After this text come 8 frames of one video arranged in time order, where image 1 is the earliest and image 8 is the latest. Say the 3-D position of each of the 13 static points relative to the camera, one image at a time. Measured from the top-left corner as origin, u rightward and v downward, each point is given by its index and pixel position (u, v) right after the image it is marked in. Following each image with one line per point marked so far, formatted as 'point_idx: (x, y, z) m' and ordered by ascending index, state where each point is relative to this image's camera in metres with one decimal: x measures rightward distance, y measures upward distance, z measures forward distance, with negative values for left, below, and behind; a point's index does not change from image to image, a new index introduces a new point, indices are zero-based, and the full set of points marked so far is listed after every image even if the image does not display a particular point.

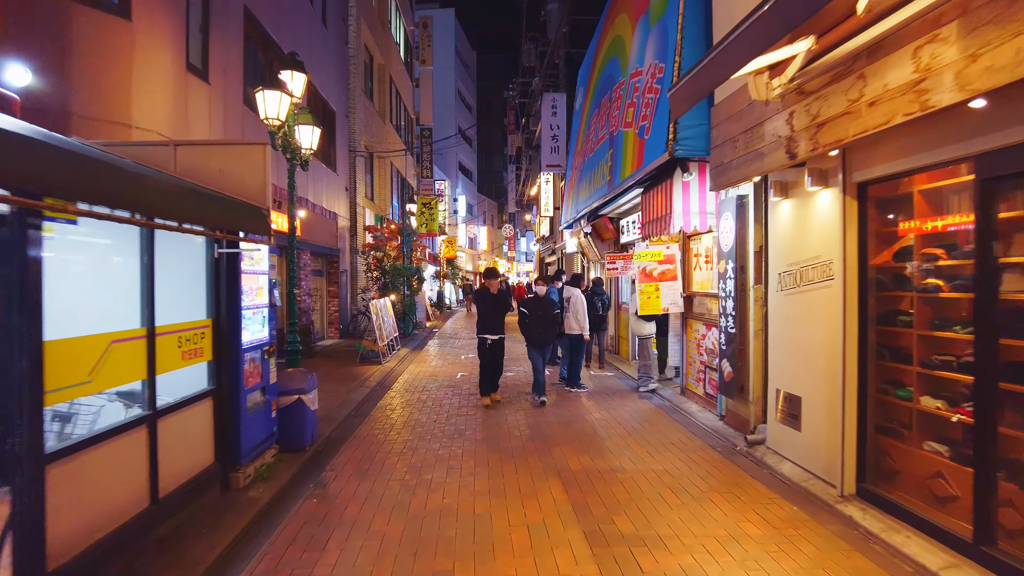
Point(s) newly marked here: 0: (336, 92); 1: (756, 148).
0: (-4.3, +4.8, +16.9) m
1: (+1.8, +1.0, +5.1) m
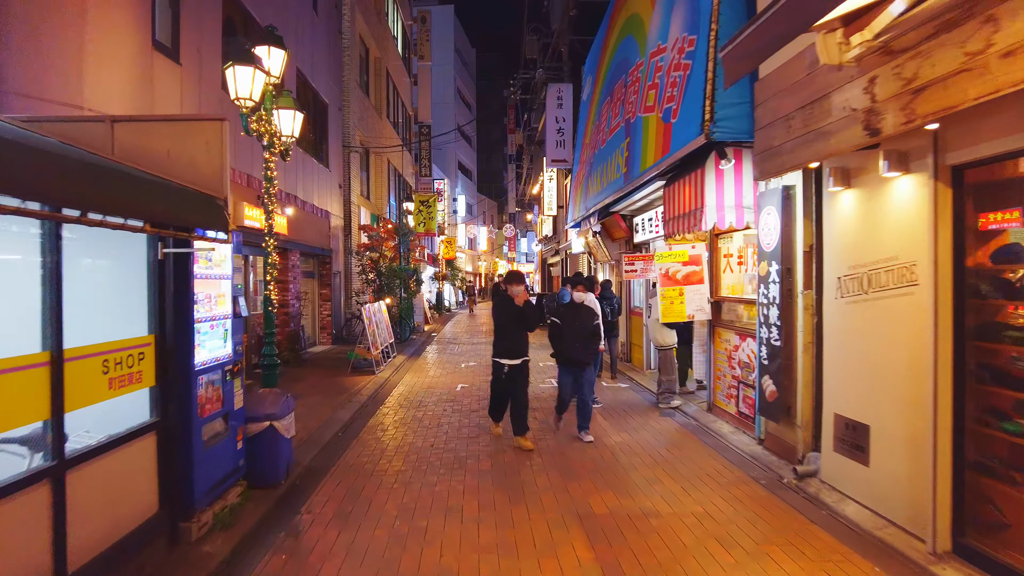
0: (-4.2, +4.7, +16.0) m
1: (+1.9, +1.0, +4.2) m
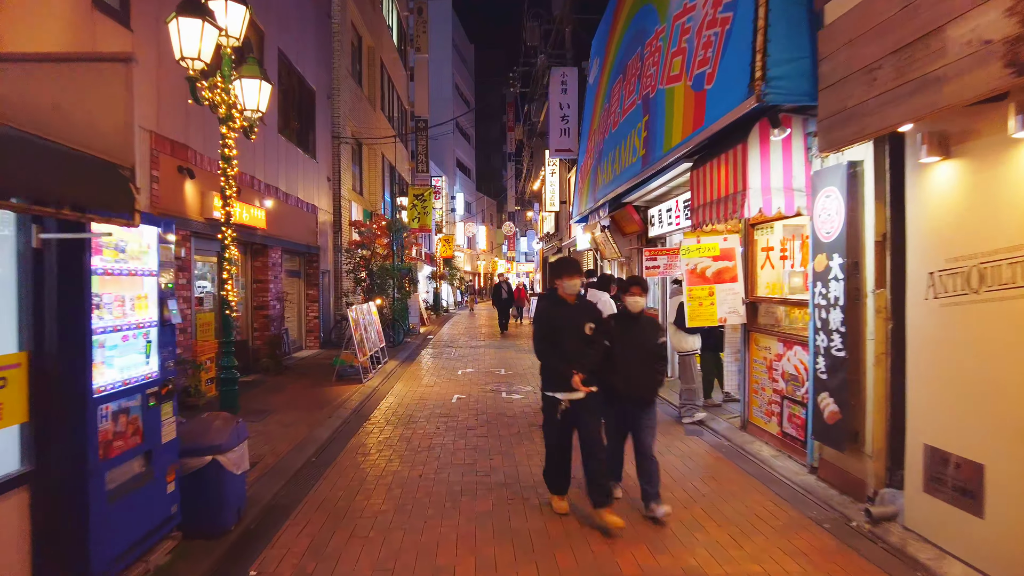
0: (-4.2, +4.7, +15.0) m
1: (+1.9, +1.0, +3.2) m
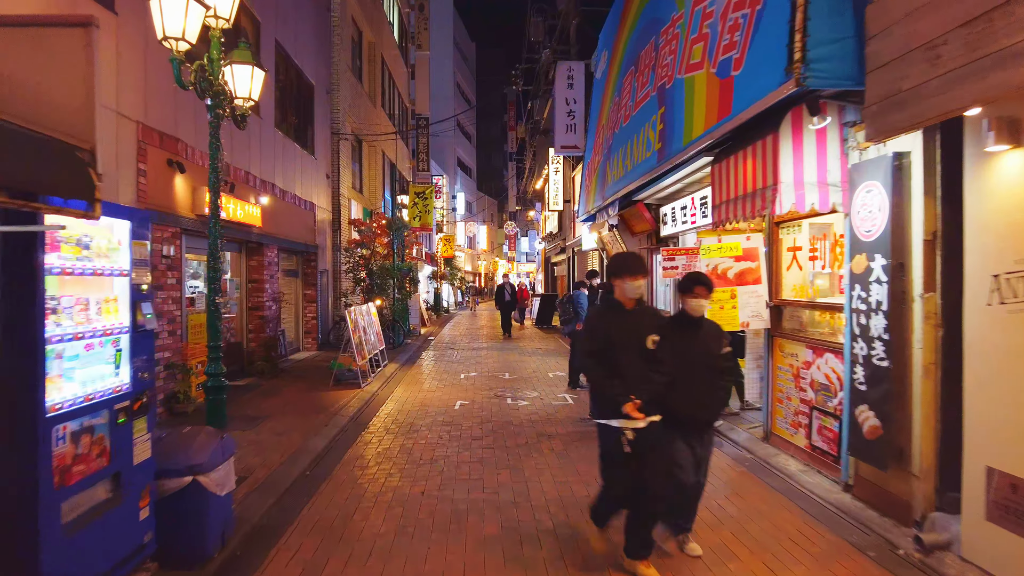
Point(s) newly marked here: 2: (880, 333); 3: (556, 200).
0: (-4.2, +4.7, +14.6) m
1: (+2.0, +1.0, +2.8) m
2: (+2.3, -0.3, +4.3) m
3: (+1.3, +2.5, +20.0) m
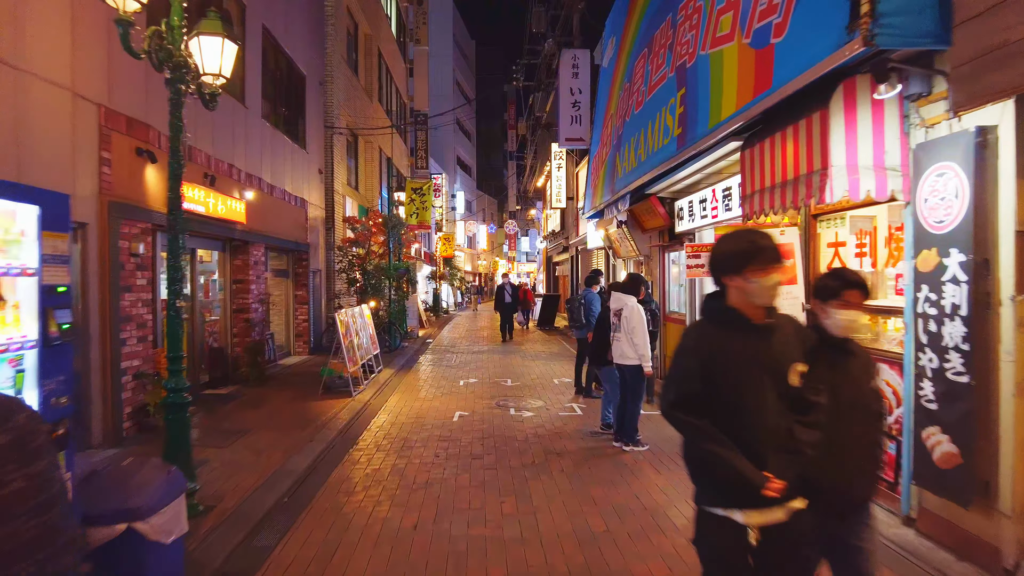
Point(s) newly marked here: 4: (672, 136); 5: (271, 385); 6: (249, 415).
0: (-4.1, +4.7, +13.9) m
1: (+2.0, +1.0, +2.1) m
2: (+2.3, -0.3, +3.6) m
3: (+1.3, +2.5, +19.3) m
4: (+1.5, +1.5, +6.7) m
5: (-3.4, -1.3, +9.7) m
6: (-2.9, -1.4, +7.7) m
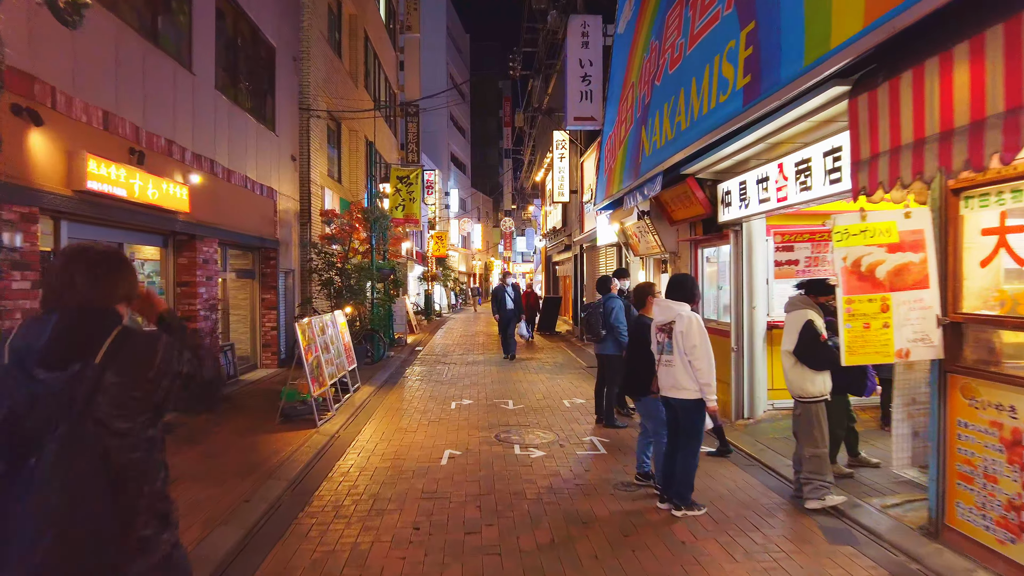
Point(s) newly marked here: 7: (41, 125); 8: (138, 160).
0: (-4.1, +4.7, +12.2) m
1: (+2.1, +0.9, +0.4) m
2: (+2.4, -0.3, +1.9) m
3: (+1.3, +2.5, +17.6) m
4: (+1.6, +1.4, +5.0) m
5: (-3.3, -1.4, +7.9) m
6: (-2.9, -1.5, +6.0) m
7: (-3.6, +1.2, +5.2) m
8: (-3.7, +1.3, +6.8) m
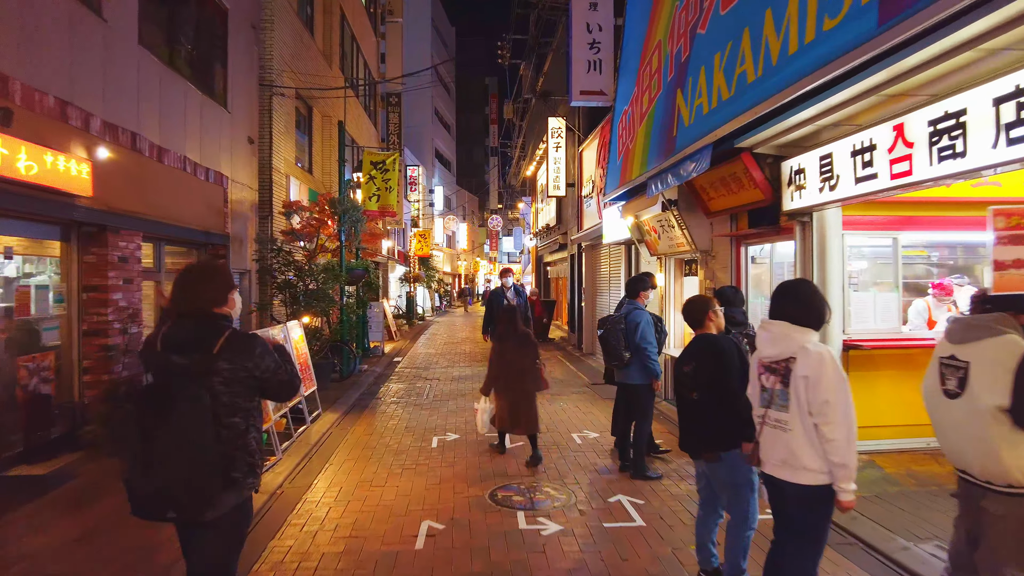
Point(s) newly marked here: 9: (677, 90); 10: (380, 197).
0: (-4.2, +4.6, +10.3) m
1: (+2.3, +0.9, -1.2) m
2: (+2.5, -0.4, +0.3) m
3: (+1.0, +2.4, +15.9) m
4: (+1.6, +1.4, +3.3) m
5: (-3.3, -1.4, +6.1) m
6: (-2.9, -1.5, +4.2) m
7: (-3.5, +1.2, +3.5) m
8: (-3.6, +1.2, +5.0) m
9: (+1.5, +1.8, +6.3) m
10: (-2.7, +1.8, +14.6) m
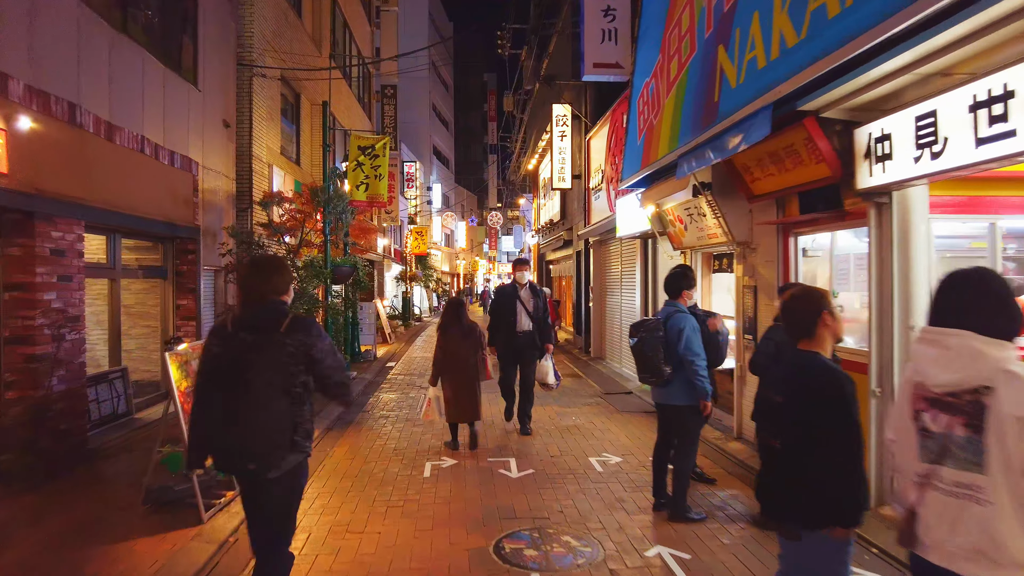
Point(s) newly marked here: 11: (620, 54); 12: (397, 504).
0: (-4.2, +4.6, +9.3) m
1: (+2.4, +0.9, -2.3) m
2: (+2.6, -0.4, -0.8) m
3: (+1.1, +2.4, +14.8) m
4: (+1.7, +1.4, +2.2) m
5: (-3.3, -1.4, +5.1) m
6: (-2.8, -1.5, +3.2) m
7: (-3.5, +1.2, +2.4) m
8: (-3.6, +1.2, +3.9) m
9: (+1.5, +1.8, +5.2) m
10: (-2.6, +1.8, +13.6) m
11: (+1.3, +2.9, +8.7) m
12: (-0.8, -1.5, +4.8) m
